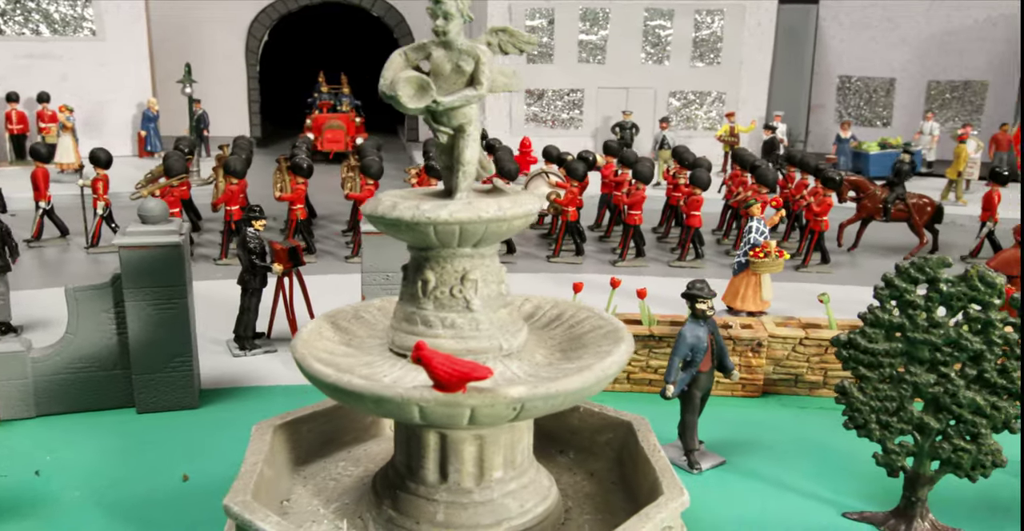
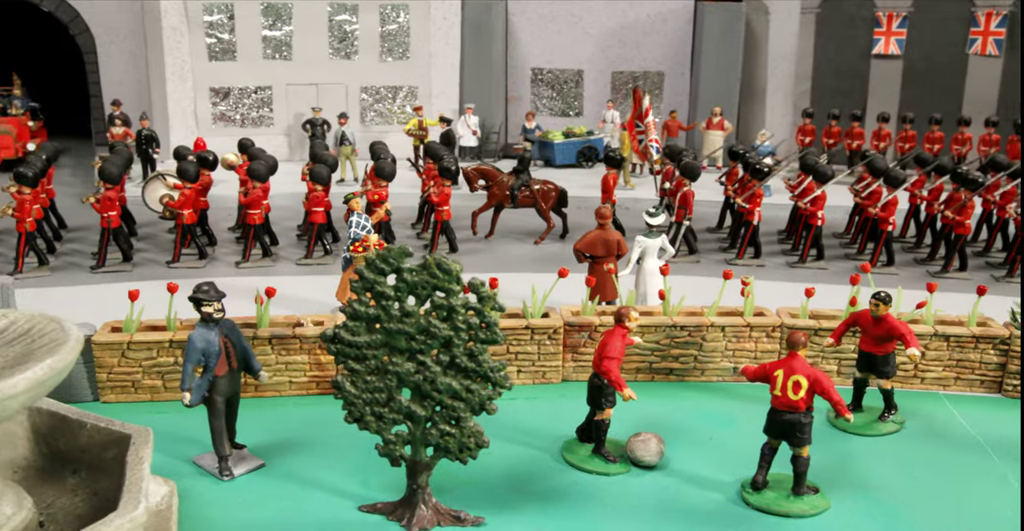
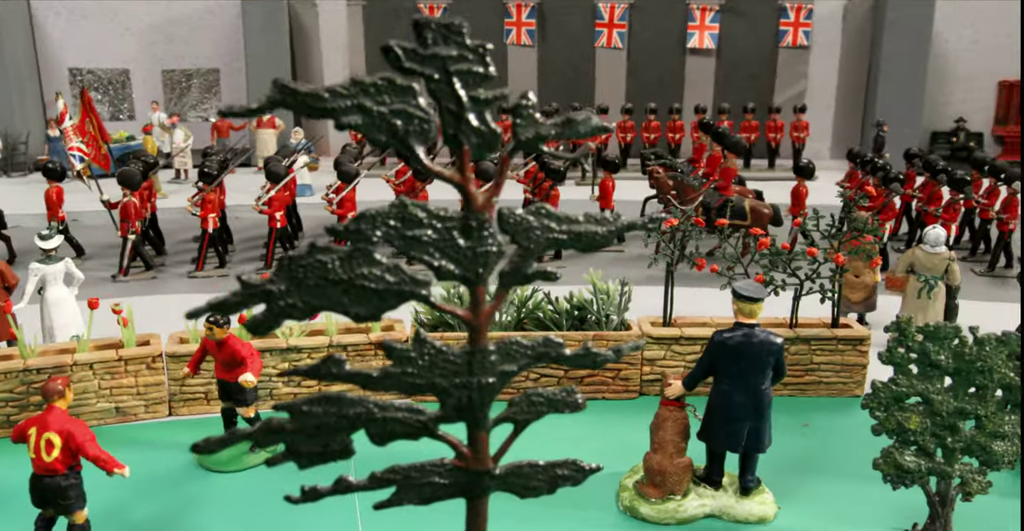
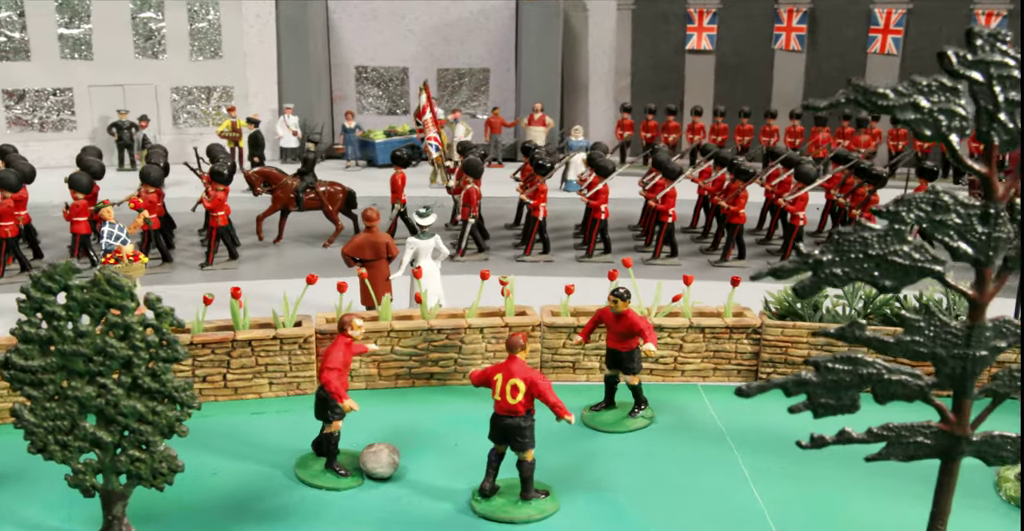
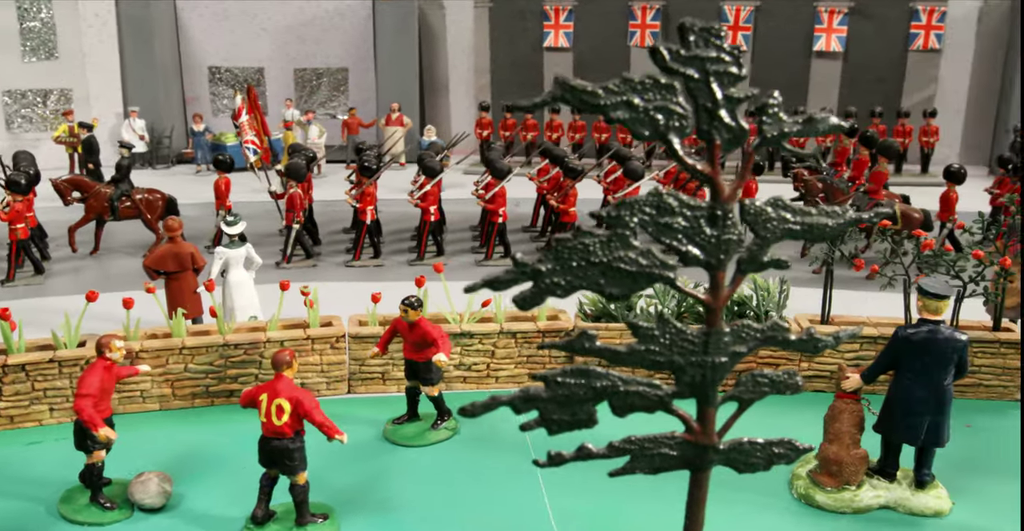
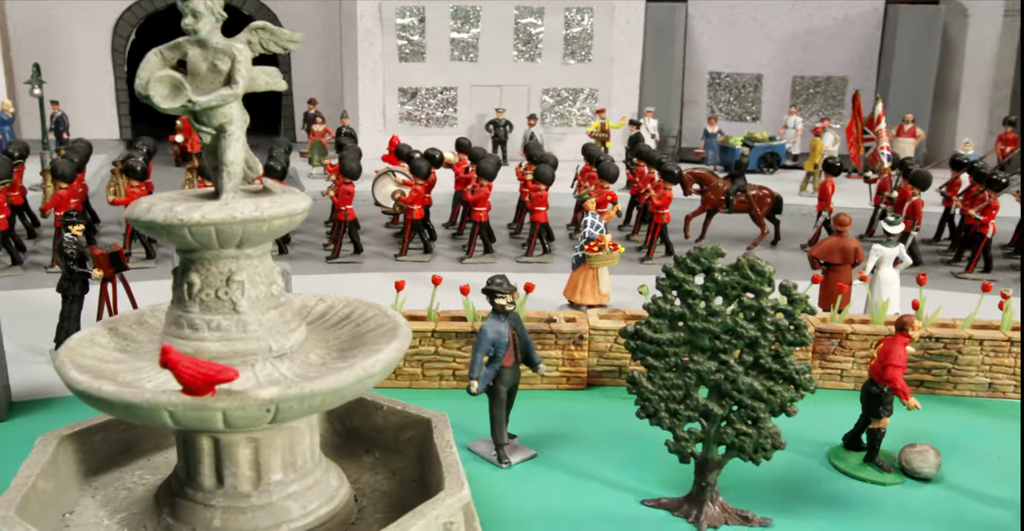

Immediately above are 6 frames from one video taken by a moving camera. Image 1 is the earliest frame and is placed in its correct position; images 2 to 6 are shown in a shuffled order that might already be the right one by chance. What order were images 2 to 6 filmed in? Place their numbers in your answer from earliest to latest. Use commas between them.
6, 2, 4, 5, 3
